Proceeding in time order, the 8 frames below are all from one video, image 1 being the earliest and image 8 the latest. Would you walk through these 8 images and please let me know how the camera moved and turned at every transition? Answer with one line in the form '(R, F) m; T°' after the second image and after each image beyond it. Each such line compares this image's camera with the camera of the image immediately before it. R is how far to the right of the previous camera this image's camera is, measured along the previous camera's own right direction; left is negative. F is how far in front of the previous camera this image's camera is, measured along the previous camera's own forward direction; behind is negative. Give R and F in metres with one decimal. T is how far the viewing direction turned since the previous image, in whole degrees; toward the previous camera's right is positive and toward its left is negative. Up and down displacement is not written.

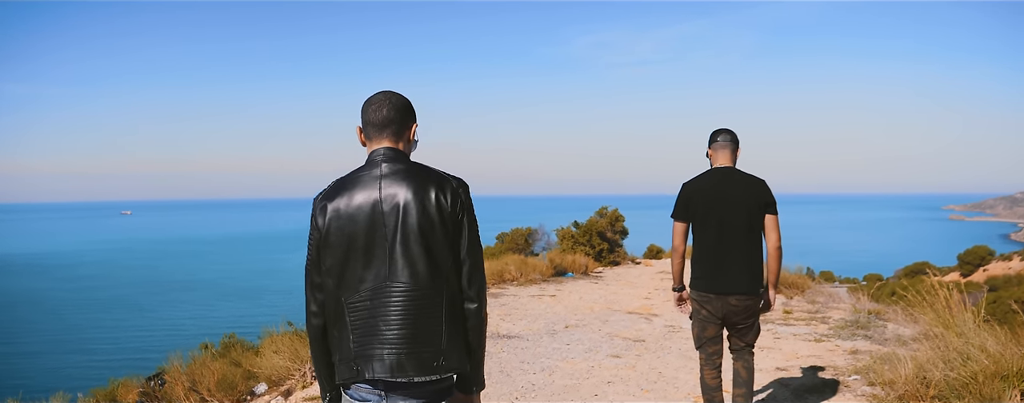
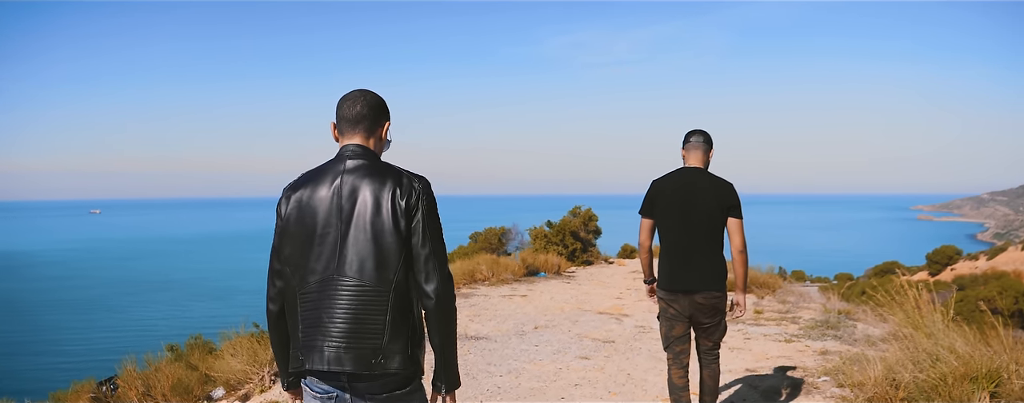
(+0.1, +0.2) m; +2°
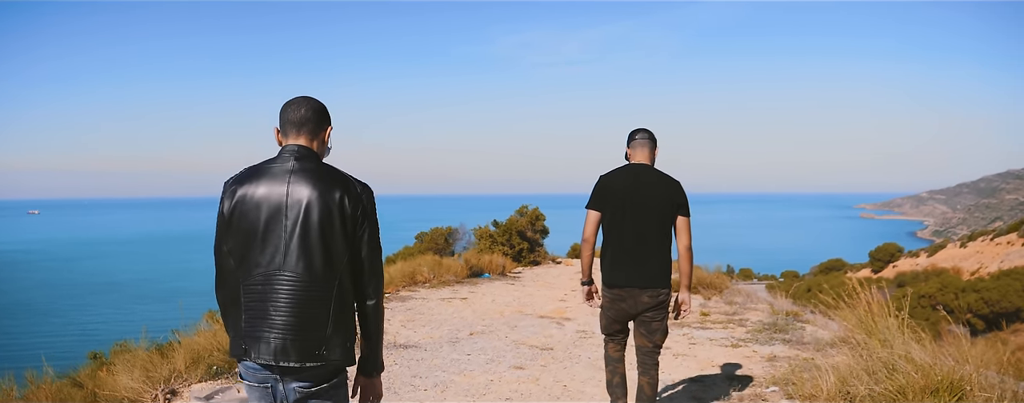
(+0.3, +0.6) m; +4°
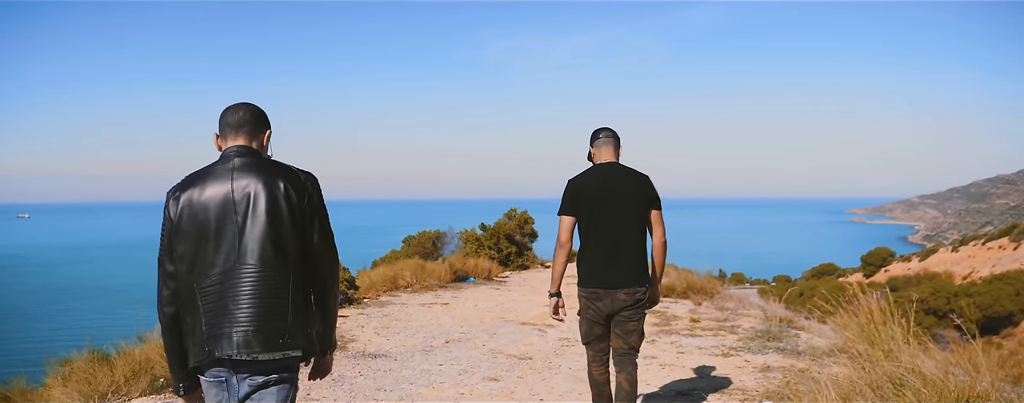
(+0.2, +0.5) m; +1°
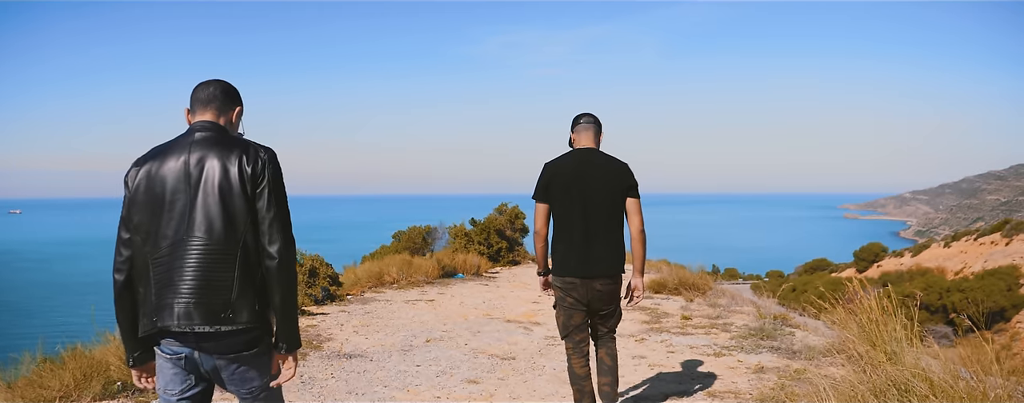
(+0.1, +0.3) m; +1°
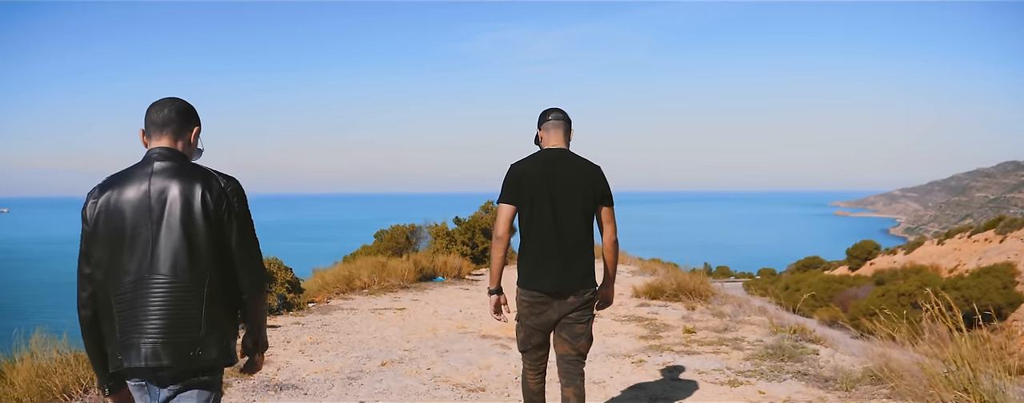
(+0.2, +1.3) m; +1°
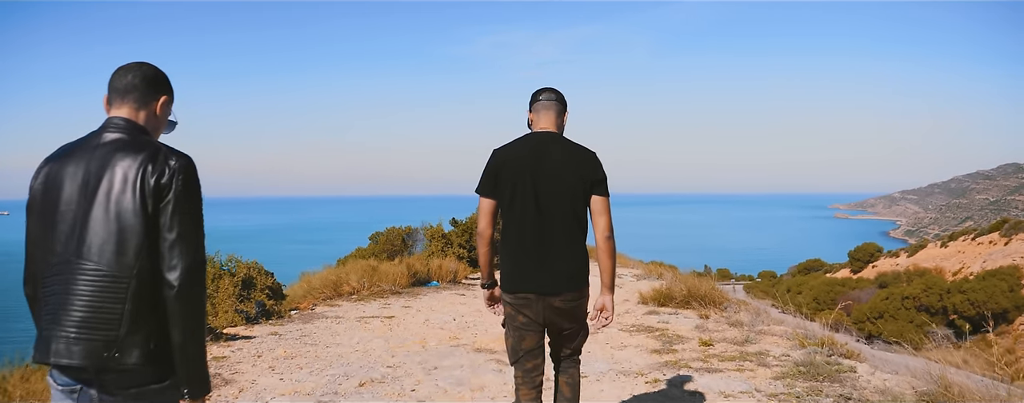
(0.0, +0.8) m; 0°
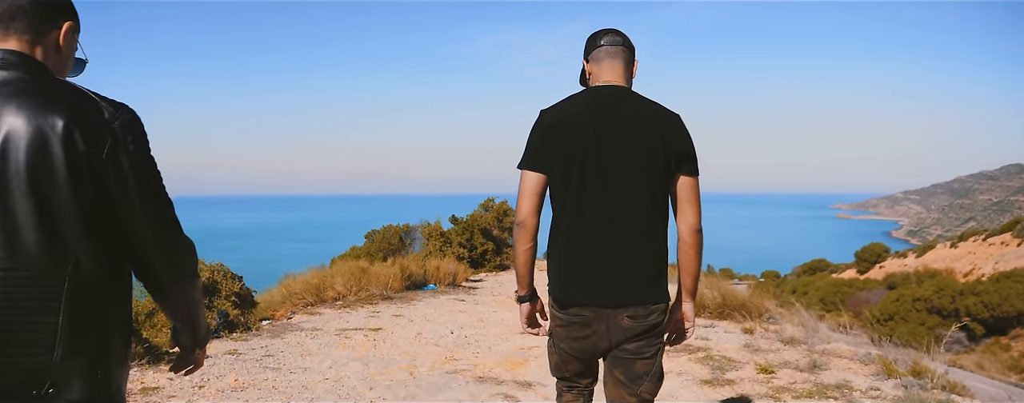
(-0.1, +1.5) m; 0°
